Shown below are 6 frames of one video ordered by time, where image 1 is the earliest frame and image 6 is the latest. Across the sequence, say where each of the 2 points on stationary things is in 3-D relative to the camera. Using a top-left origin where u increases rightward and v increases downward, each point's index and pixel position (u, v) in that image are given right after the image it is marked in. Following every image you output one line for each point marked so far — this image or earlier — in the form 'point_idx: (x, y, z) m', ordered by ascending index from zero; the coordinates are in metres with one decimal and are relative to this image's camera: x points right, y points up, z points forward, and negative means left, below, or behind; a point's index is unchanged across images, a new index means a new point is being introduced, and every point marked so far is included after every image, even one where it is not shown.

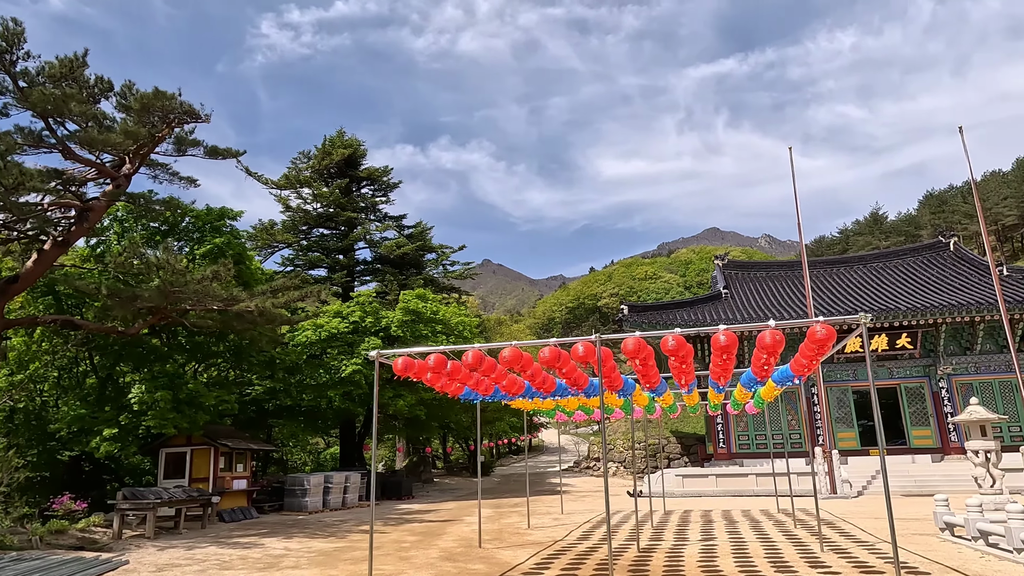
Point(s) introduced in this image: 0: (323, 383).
0: (-5.7, -2.9, +19.9) m
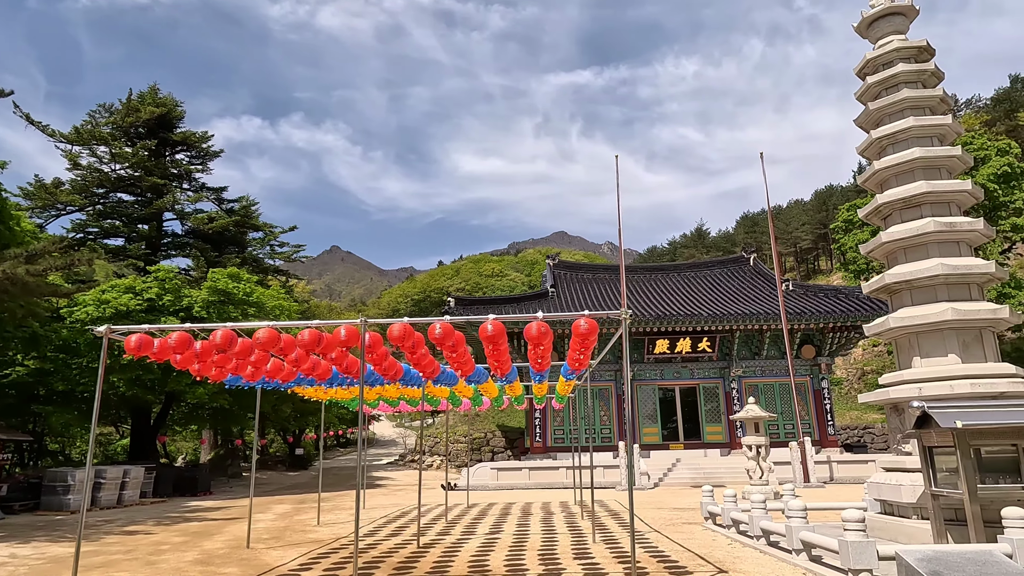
0: (-10.9, -2.1, +17.7) m
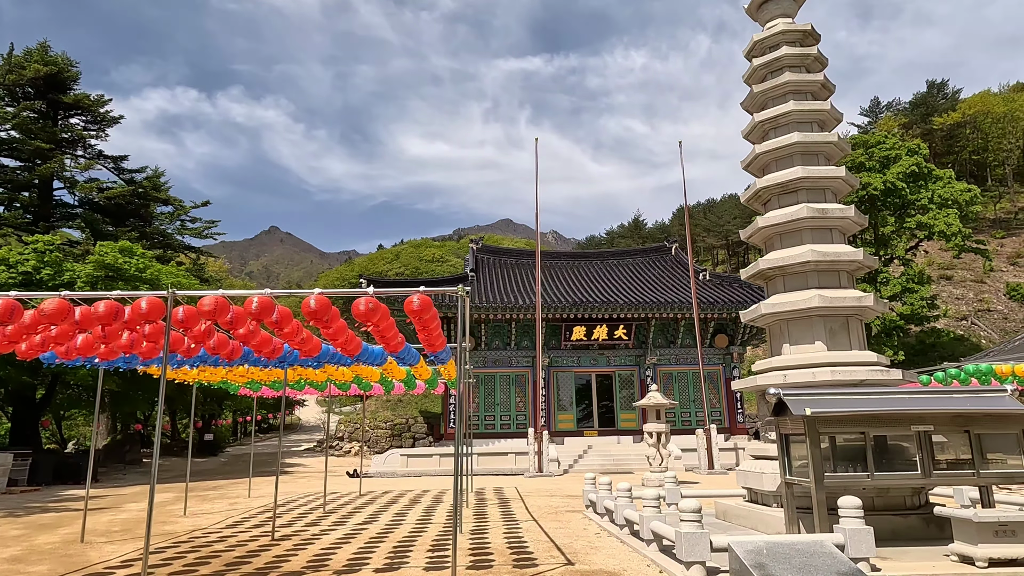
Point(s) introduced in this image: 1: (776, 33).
0: (-13.3, -1.4, +16.2) m
1: (+3.6, +3.4, +8.9) m
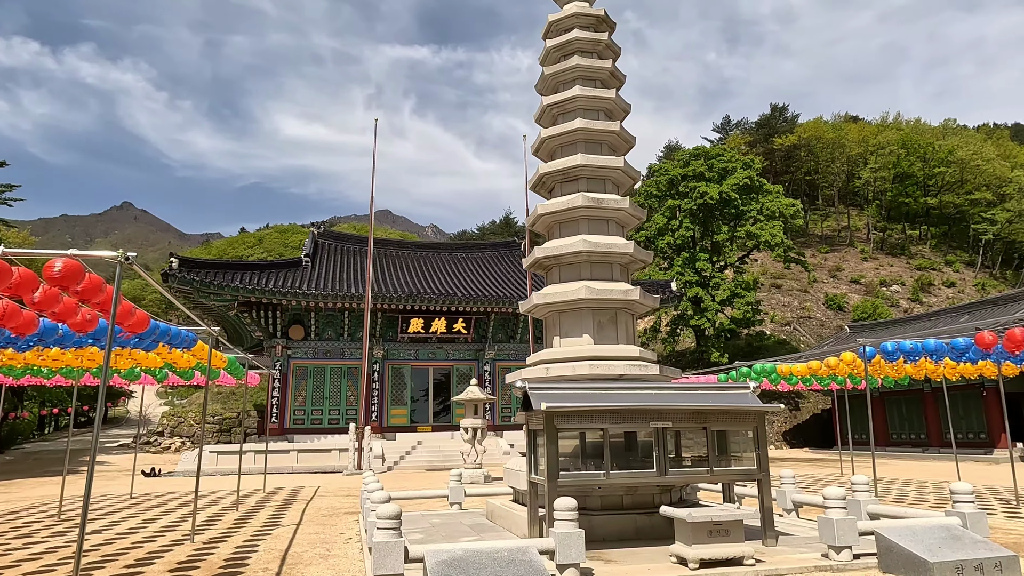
0: (-17.3, -0.5, +12.8) m
1: (+0.8, +3.5, +8.6) m
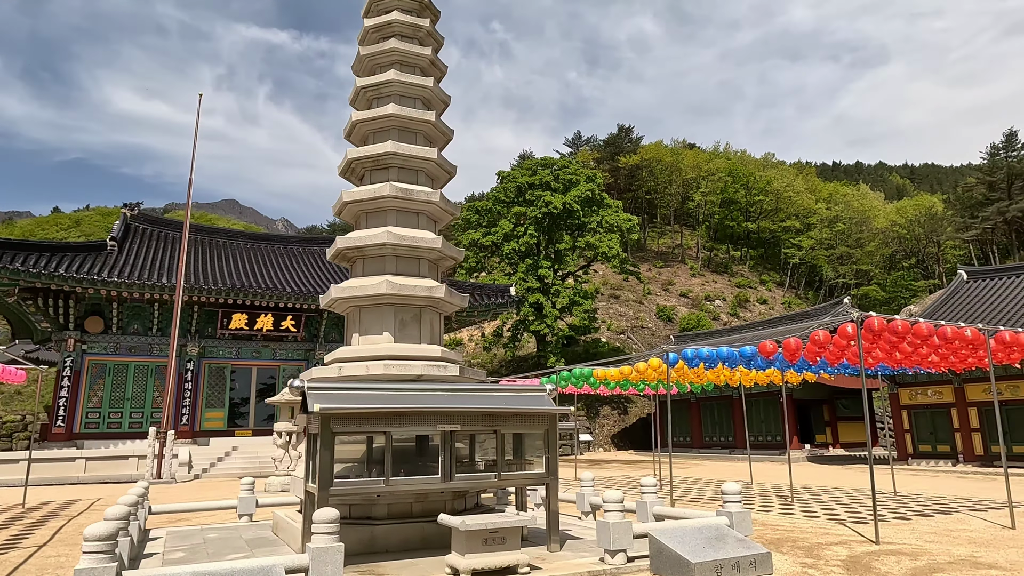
0: (-20.2, +0.4, +8.3) m
1: (-1.5, +3.6, +8.1) m
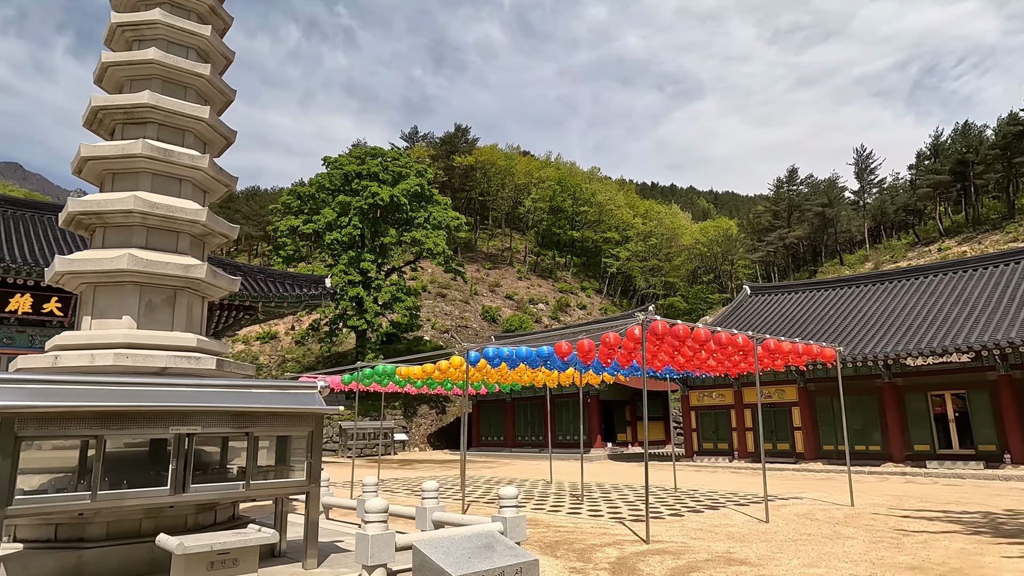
0: (-22.0, +1.6, +2.5) m
1: (-3.7, +3.8, +7.0) m
